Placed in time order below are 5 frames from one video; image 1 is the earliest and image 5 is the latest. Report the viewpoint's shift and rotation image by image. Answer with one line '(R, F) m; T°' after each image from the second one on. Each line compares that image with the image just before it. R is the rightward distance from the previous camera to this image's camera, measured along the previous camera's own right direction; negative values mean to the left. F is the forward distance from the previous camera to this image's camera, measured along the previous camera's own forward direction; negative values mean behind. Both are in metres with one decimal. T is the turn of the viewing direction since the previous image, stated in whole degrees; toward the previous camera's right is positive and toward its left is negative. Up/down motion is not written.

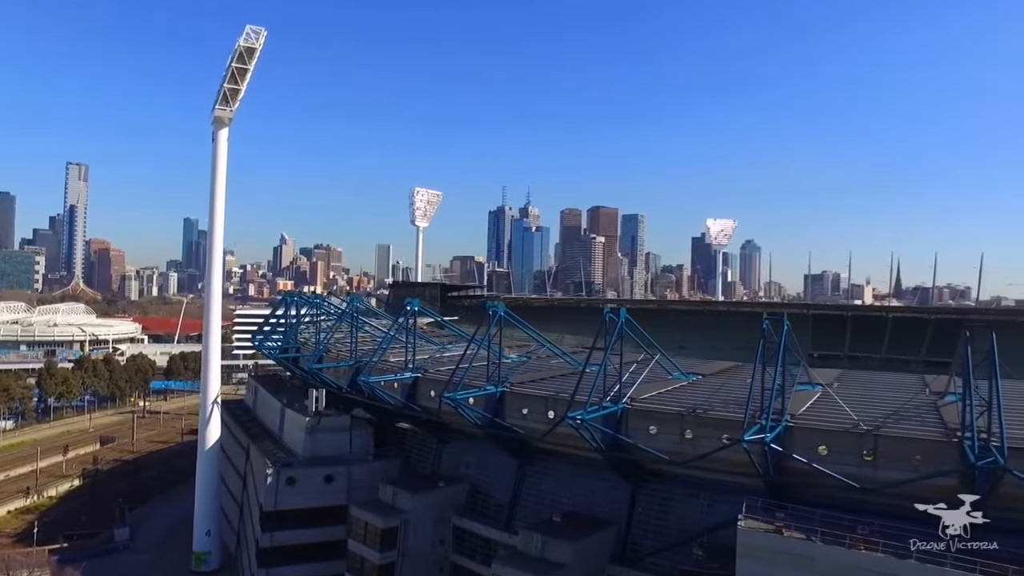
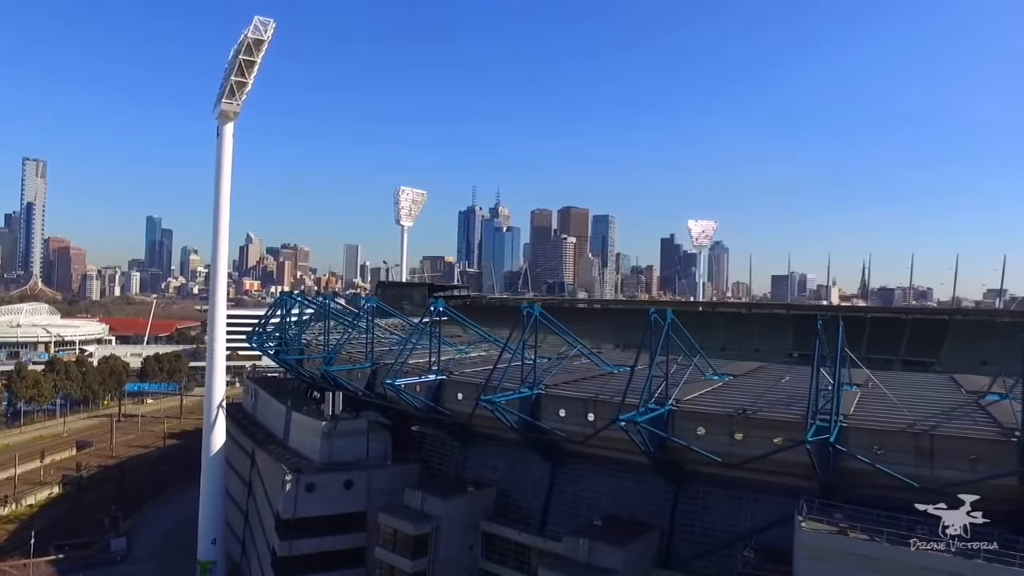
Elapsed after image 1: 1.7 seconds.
(-2.3, +0.5) m; +3°
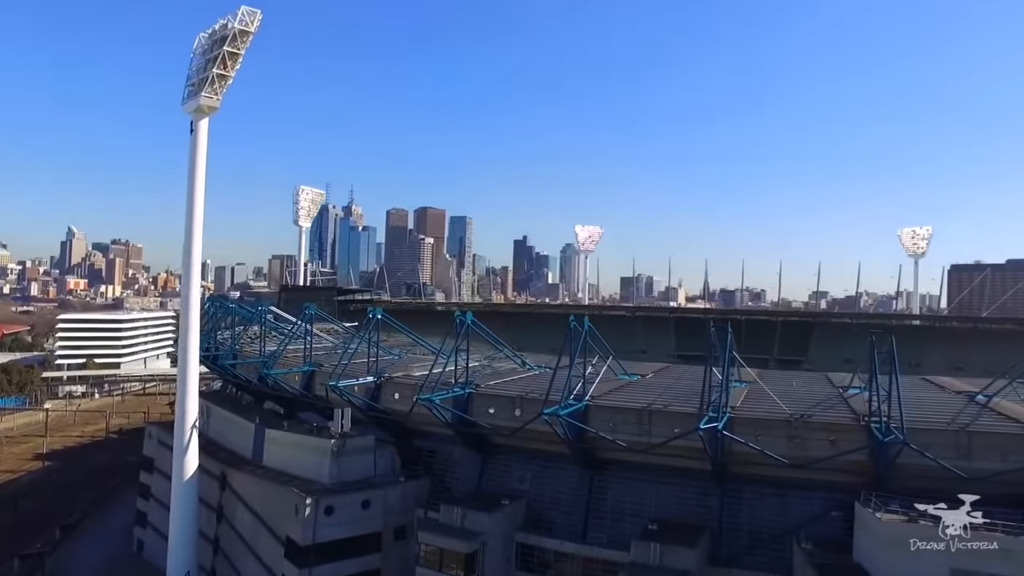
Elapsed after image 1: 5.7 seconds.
(-6.7, +0.5) m; +12°
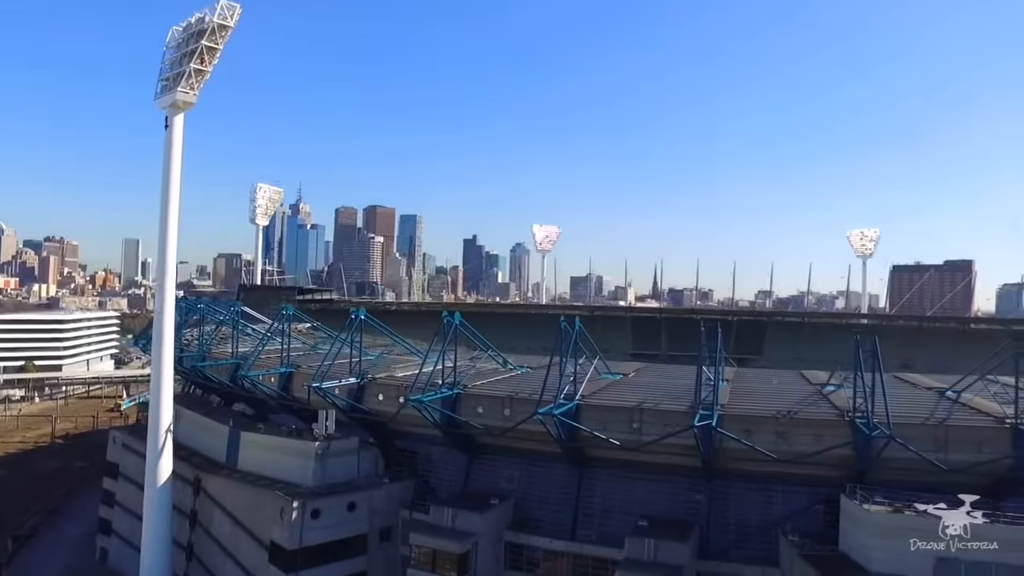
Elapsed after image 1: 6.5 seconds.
(-1.4, -0.1) m; +4°
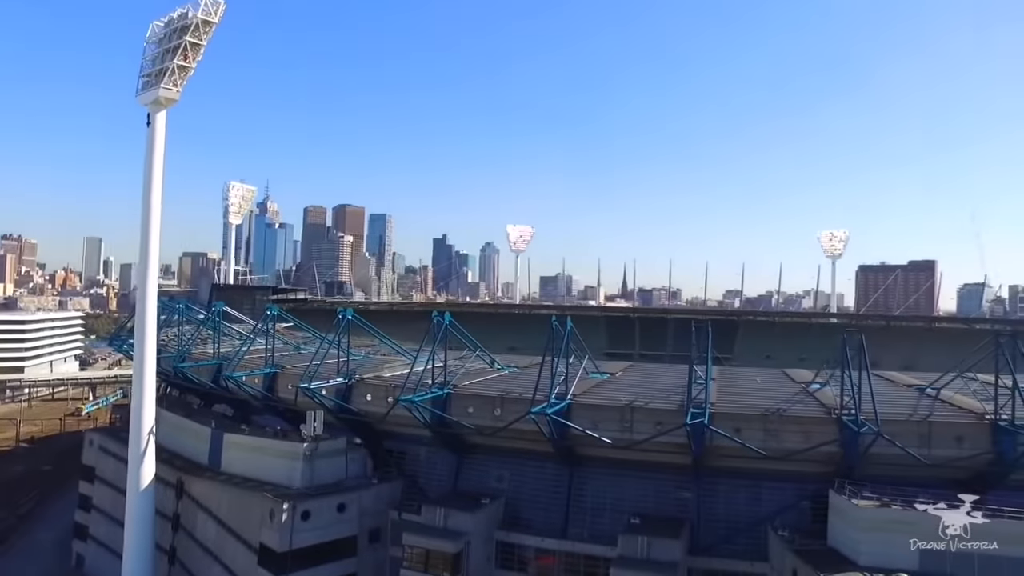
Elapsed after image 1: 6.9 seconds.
(-0.8, -0.1) m; +2°
